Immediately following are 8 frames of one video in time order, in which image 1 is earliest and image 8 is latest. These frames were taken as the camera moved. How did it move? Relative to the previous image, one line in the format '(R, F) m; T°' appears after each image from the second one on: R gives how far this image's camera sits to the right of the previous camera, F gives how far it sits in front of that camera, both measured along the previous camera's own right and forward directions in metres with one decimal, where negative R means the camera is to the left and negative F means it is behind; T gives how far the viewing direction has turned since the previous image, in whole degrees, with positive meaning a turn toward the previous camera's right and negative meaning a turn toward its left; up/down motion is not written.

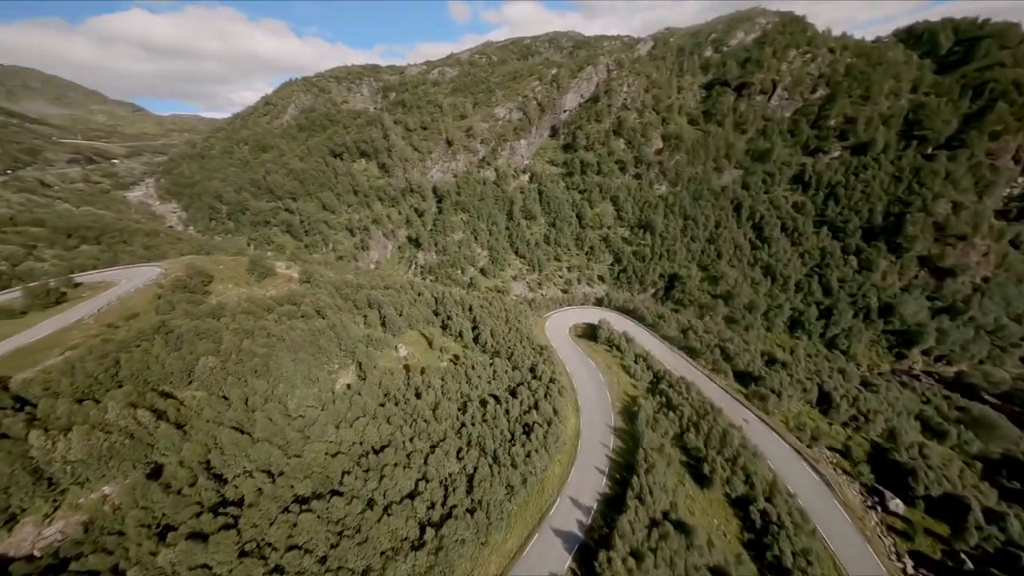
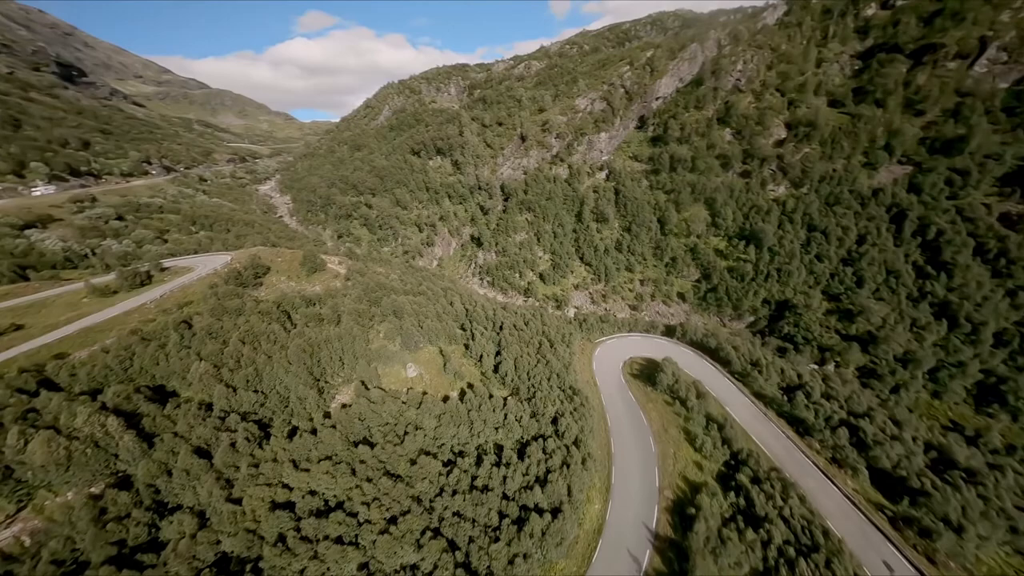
(+6.7, +11.6) m; -14°
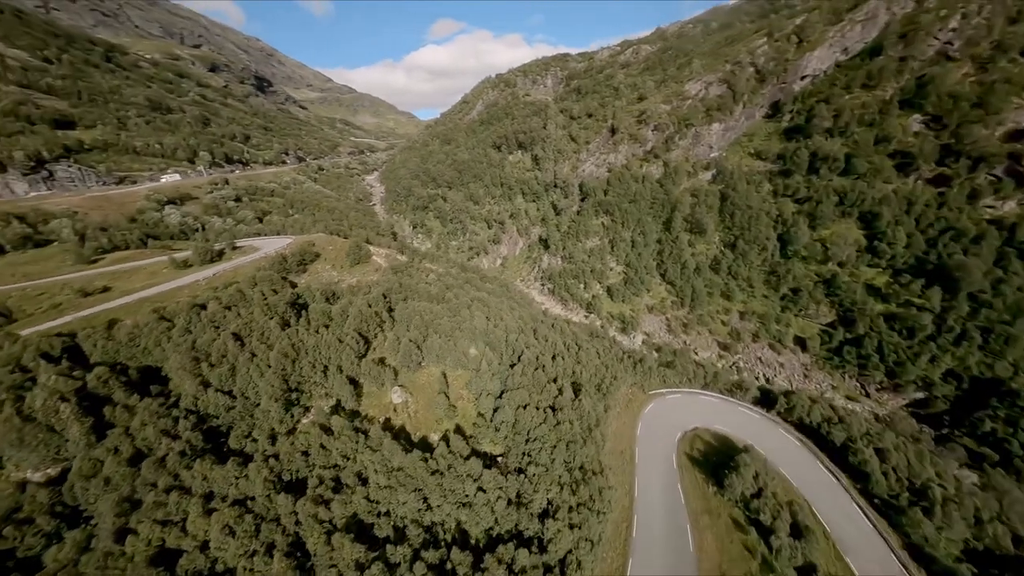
(+8.5, +12.9) m; -15°
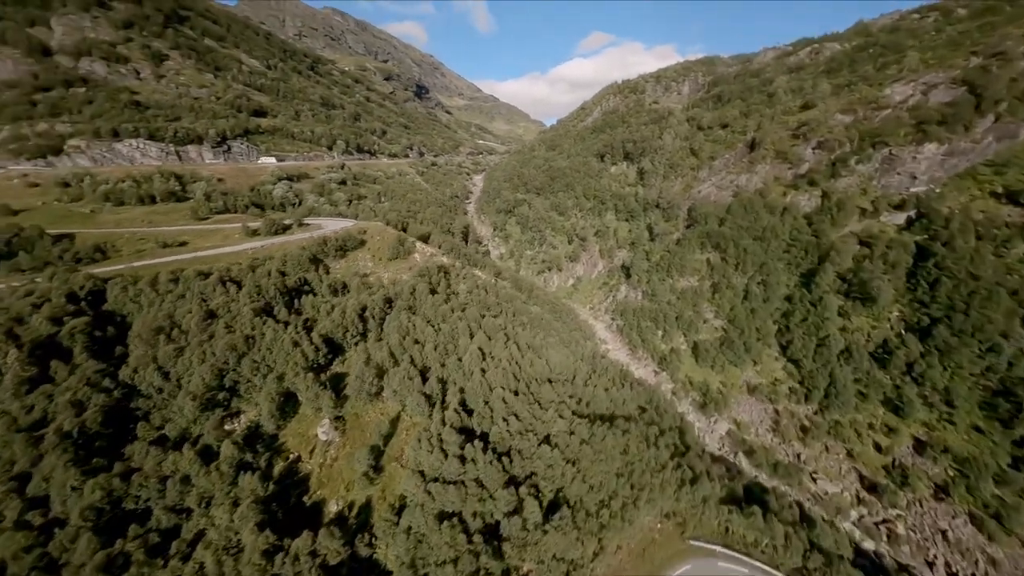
(+11.0, +15.3) m; -18°
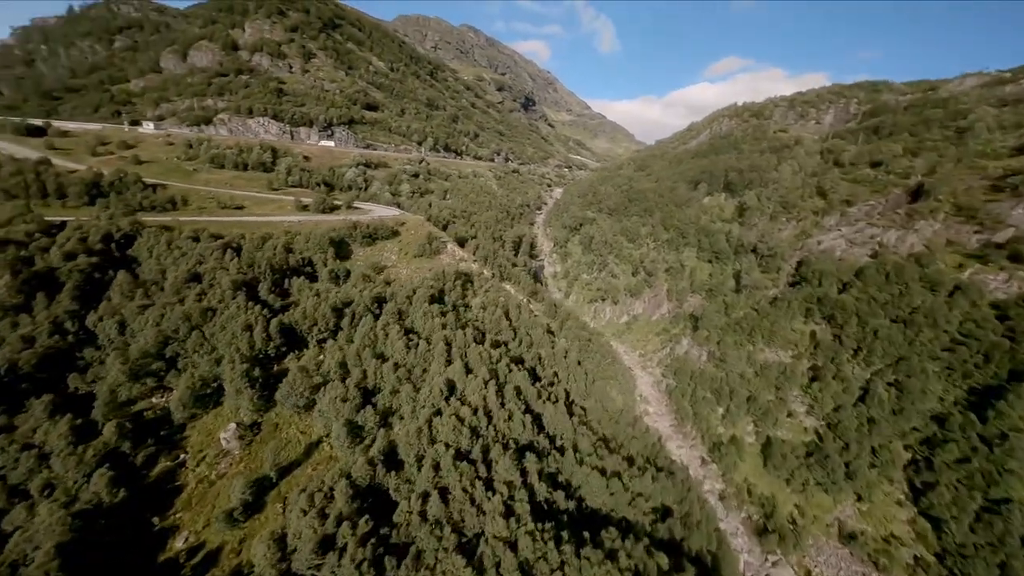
(+8.9, +10.8) m; -13°
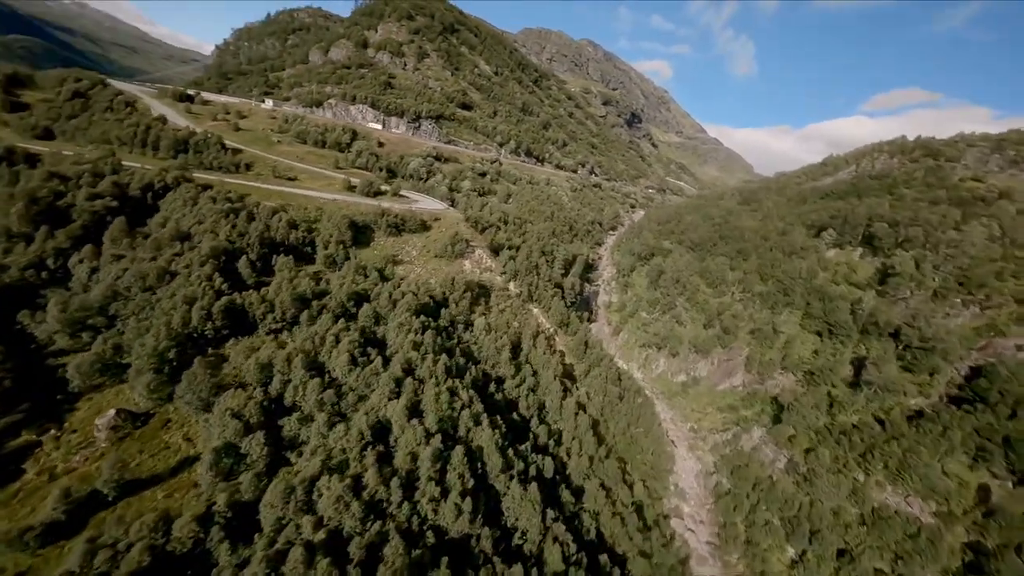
(+8.2, +11.6) m; -13°
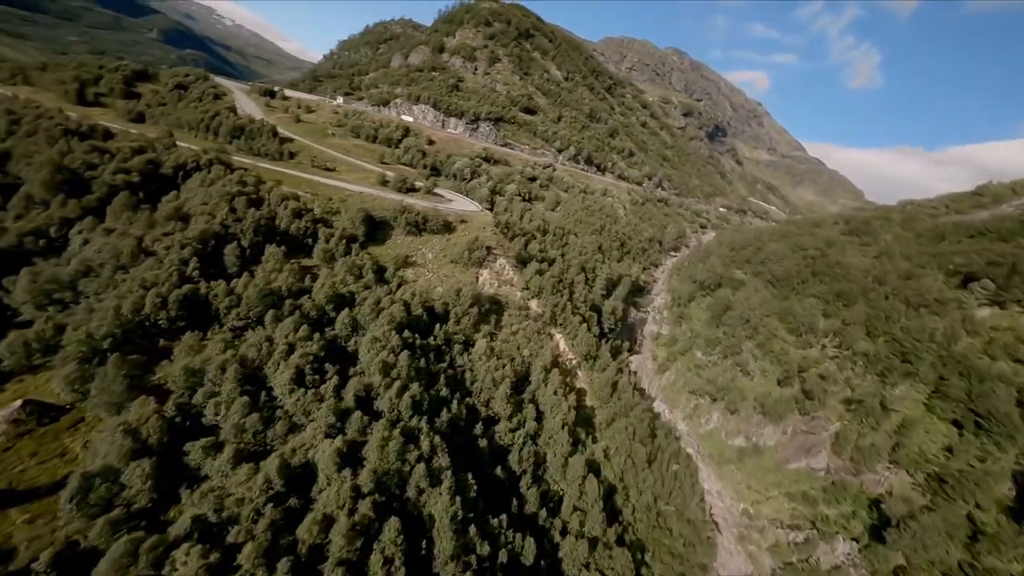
(+5.3, +8.9) m; -10°
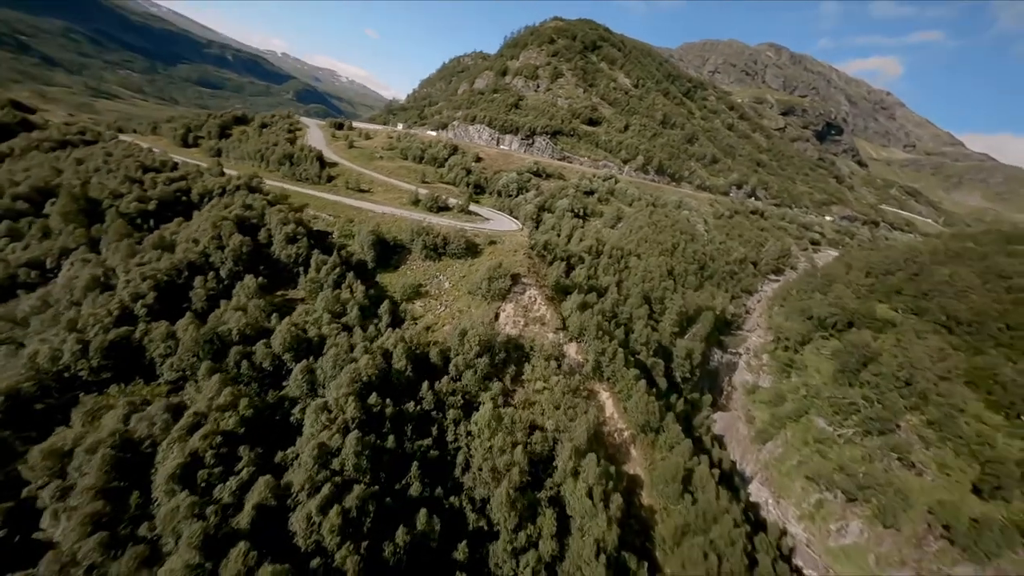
(+5.0, +12.4) m; -12°
